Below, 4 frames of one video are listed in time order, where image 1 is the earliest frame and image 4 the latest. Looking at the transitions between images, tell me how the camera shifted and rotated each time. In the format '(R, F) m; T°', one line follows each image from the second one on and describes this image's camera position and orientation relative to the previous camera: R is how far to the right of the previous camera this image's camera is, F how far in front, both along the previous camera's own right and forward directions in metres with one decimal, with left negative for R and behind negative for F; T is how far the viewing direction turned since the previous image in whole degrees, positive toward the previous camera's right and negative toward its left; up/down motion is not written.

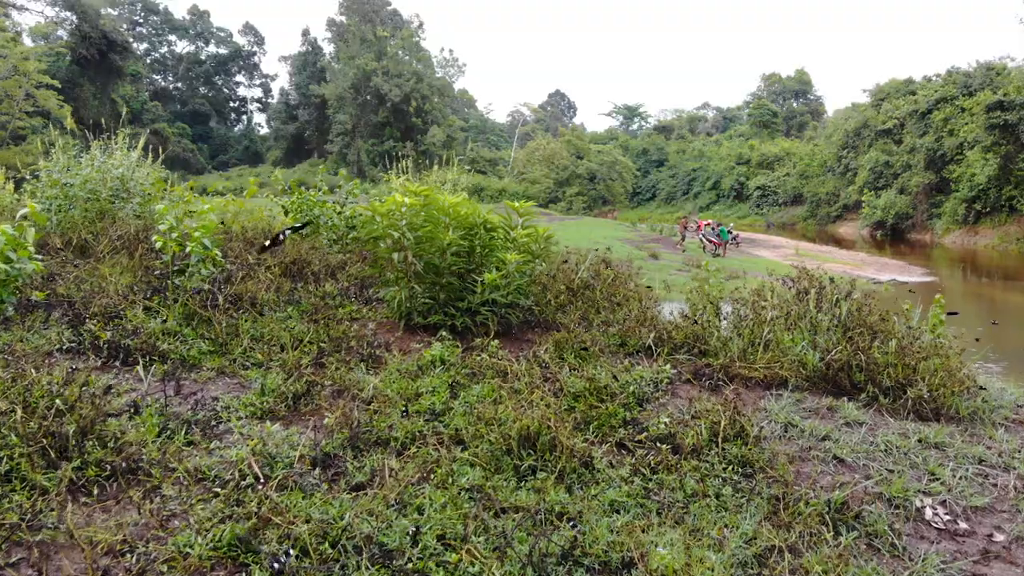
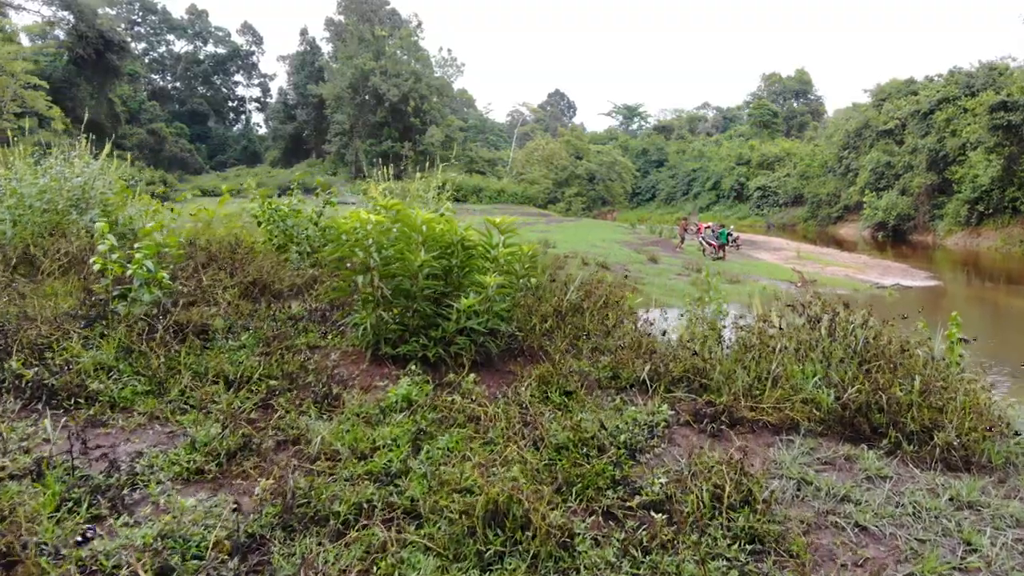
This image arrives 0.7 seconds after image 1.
(+0.1, +0.4) m; 0°
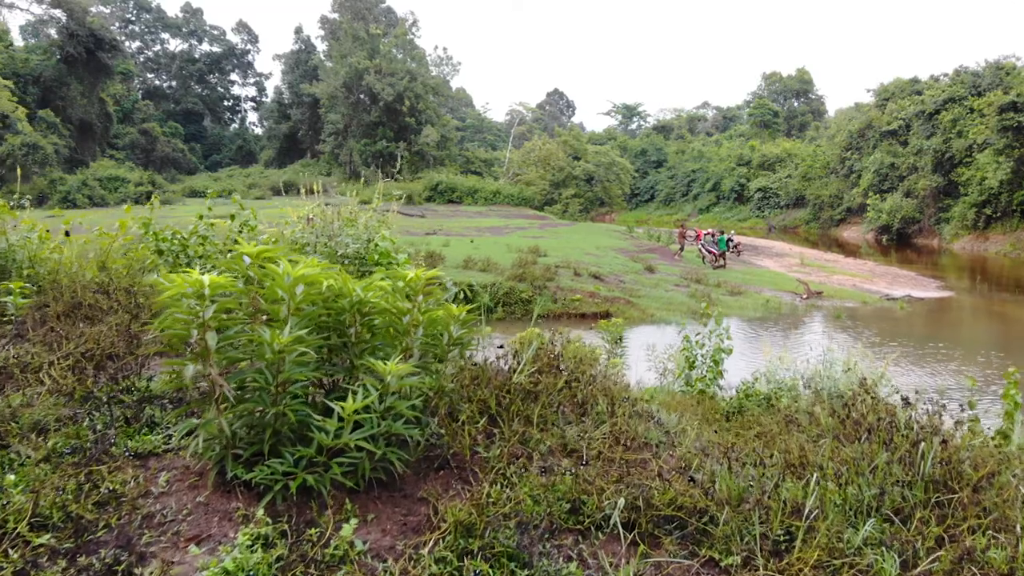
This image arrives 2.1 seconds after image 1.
(+0.3, +1.0) m; 0°
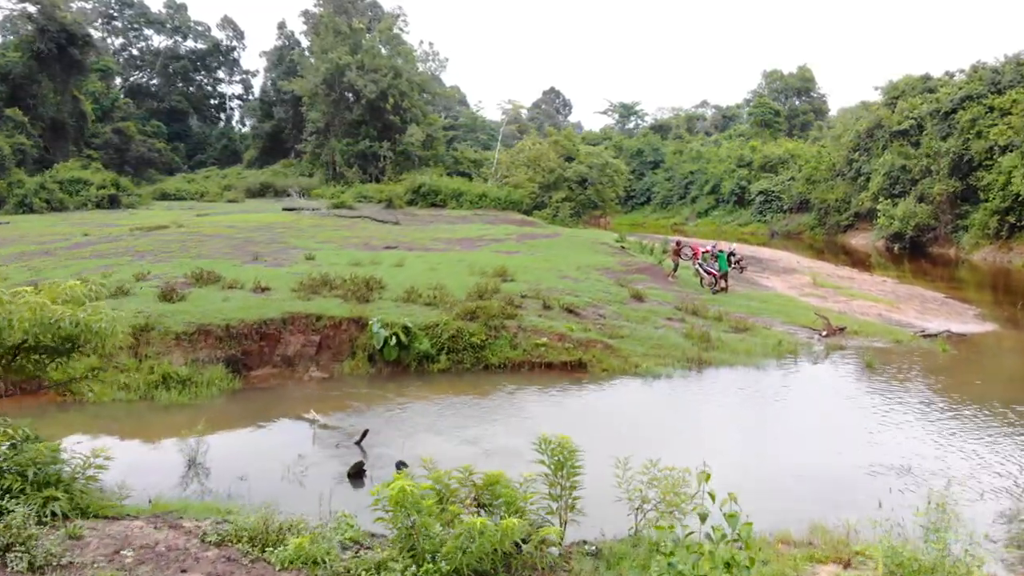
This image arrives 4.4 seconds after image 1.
(+0.8, +2.9) m; 0°
